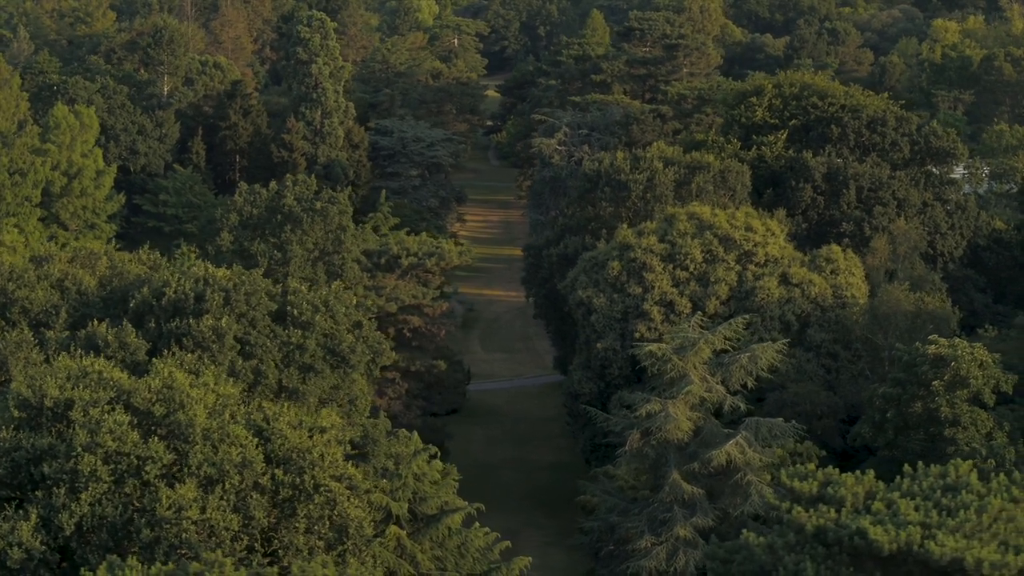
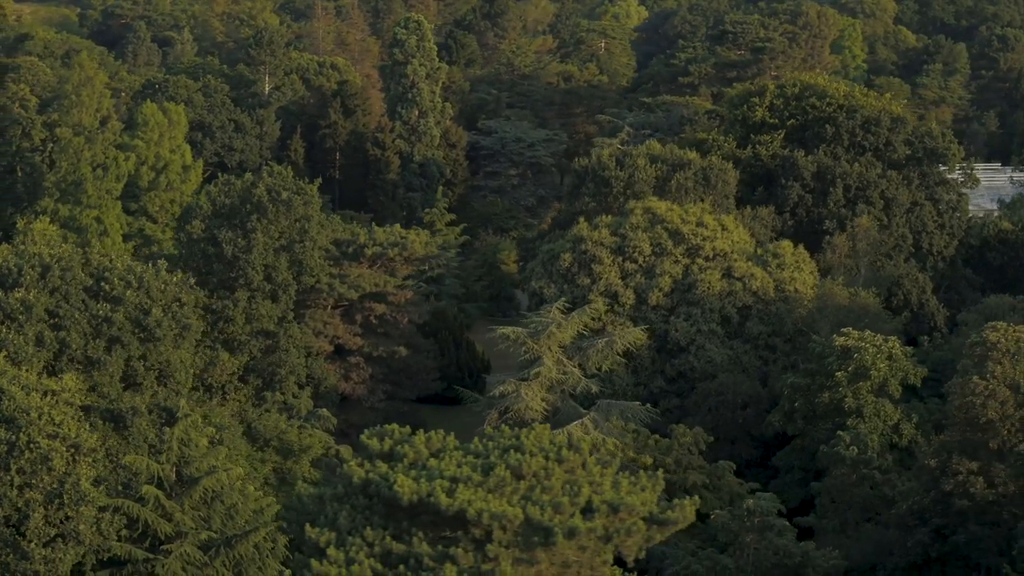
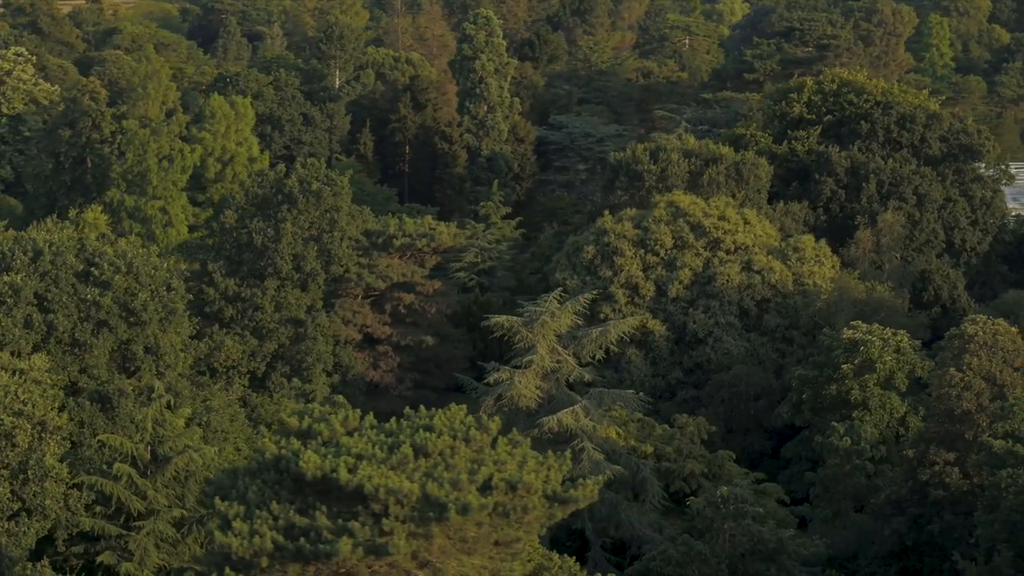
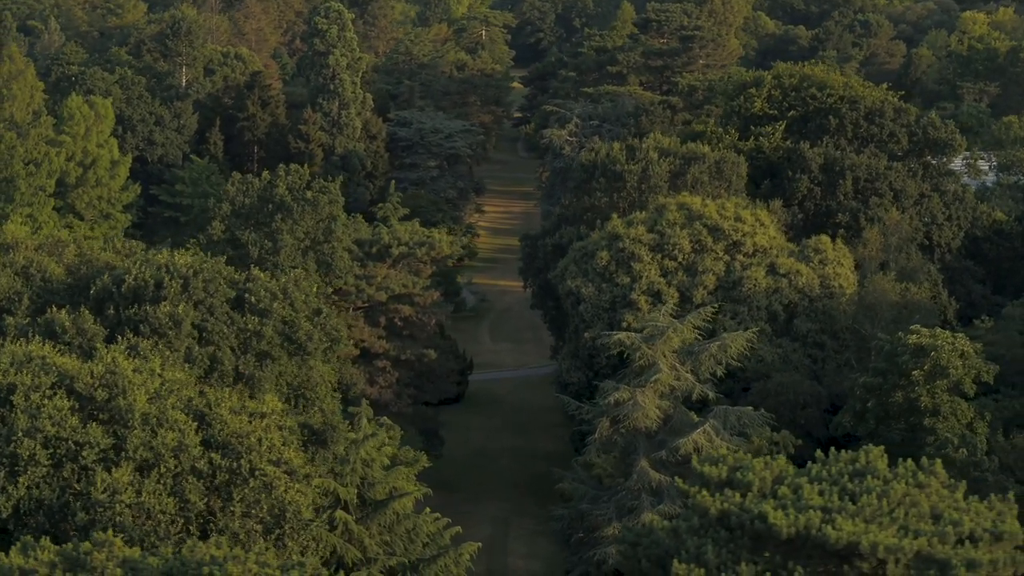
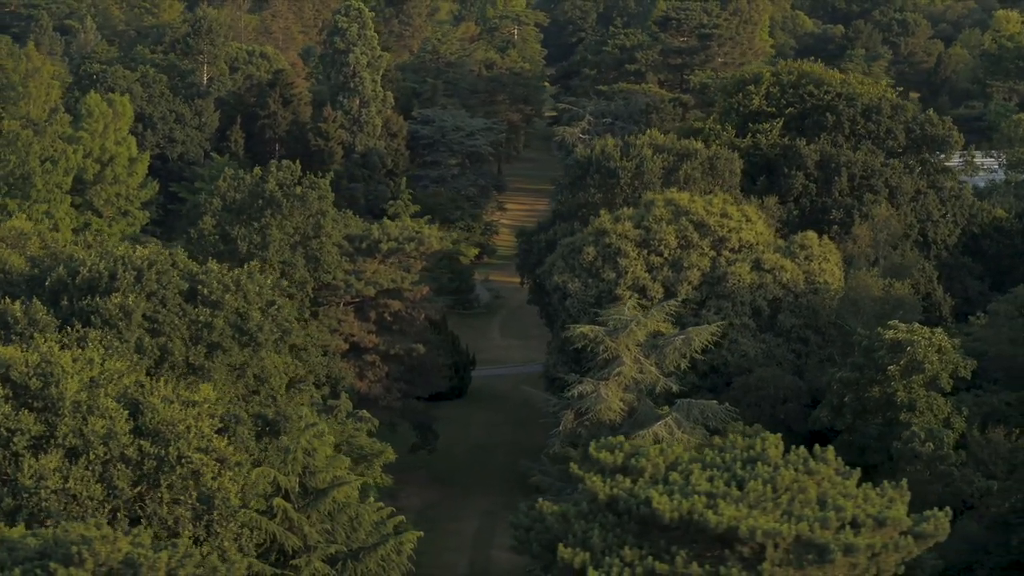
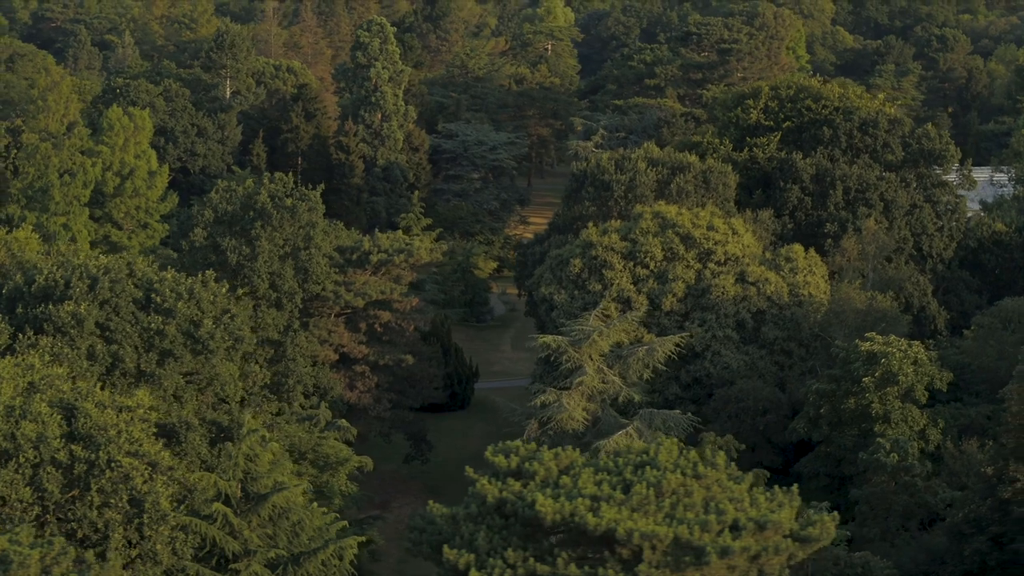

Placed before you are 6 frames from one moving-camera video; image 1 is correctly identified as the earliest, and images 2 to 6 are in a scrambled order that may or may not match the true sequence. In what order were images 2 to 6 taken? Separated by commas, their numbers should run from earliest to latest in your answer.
4, 5, 6, 2, 3
